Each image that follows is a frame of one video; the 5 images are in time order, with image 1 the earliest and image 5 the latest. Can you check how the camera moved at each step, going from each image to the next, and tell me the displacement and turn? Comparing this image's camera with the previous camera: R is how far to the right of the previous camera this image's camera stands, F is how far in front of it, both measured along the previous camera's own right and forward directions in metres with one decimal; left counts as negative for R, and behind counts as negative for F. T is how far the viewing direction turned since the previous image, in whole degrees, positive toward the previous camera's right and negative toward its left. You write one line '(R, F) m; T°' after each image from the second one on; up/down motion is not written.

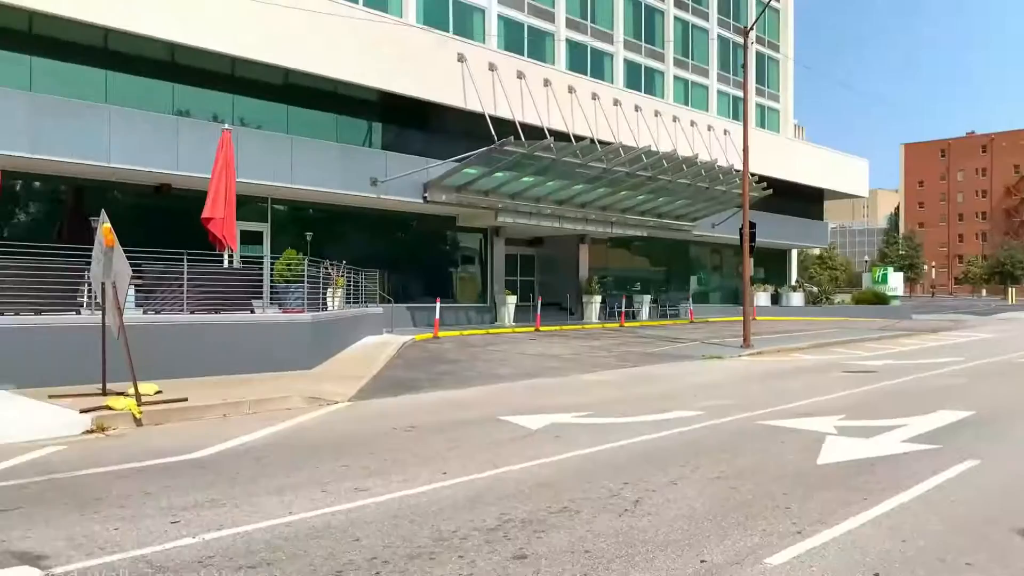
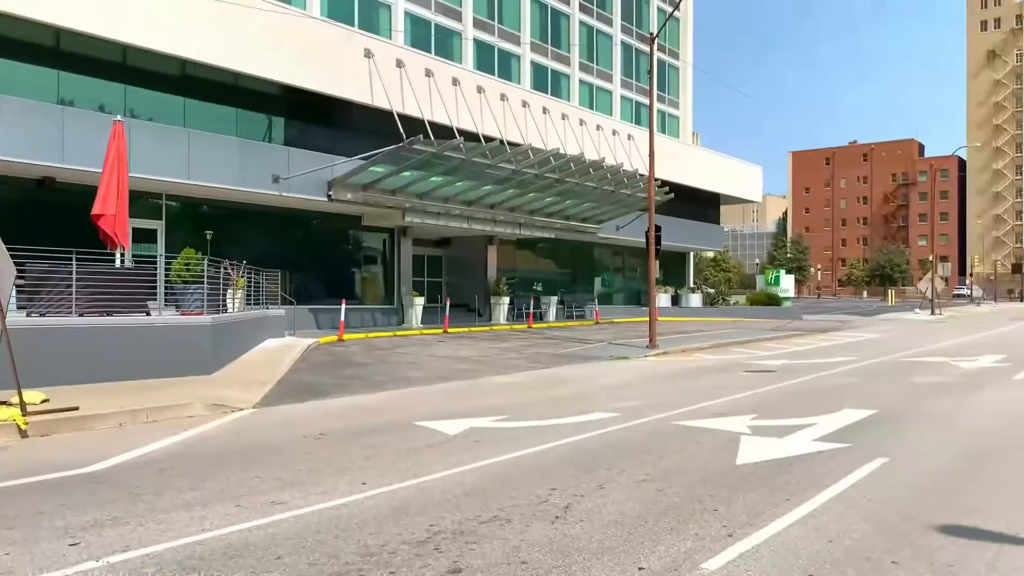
(-0.2, +0.2) m; +7°
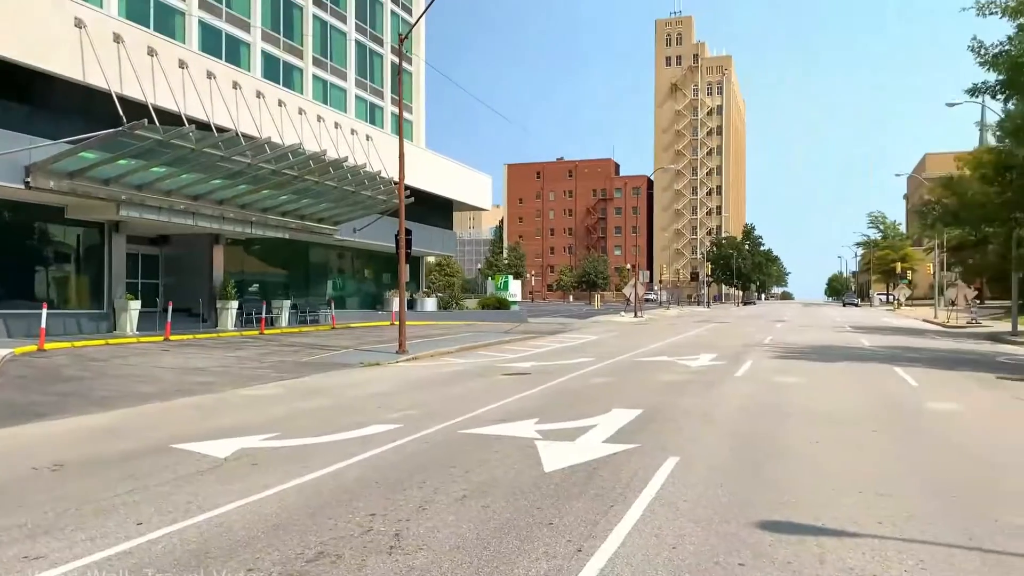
(-0.7, +0.5) m; +20°
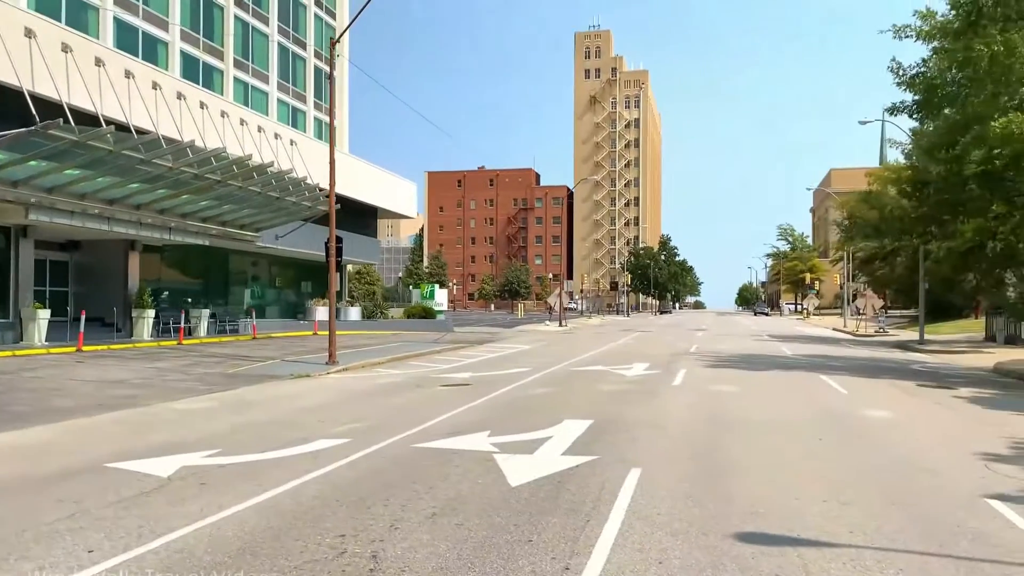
(-0.4, +0.1) m; +6°
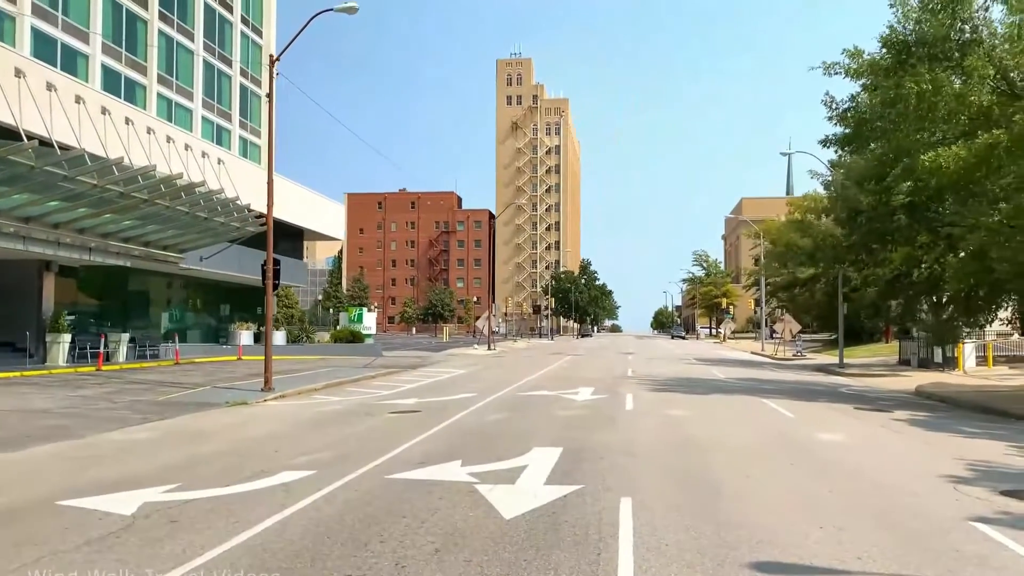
(-0.6, +0.2) m; +6°
